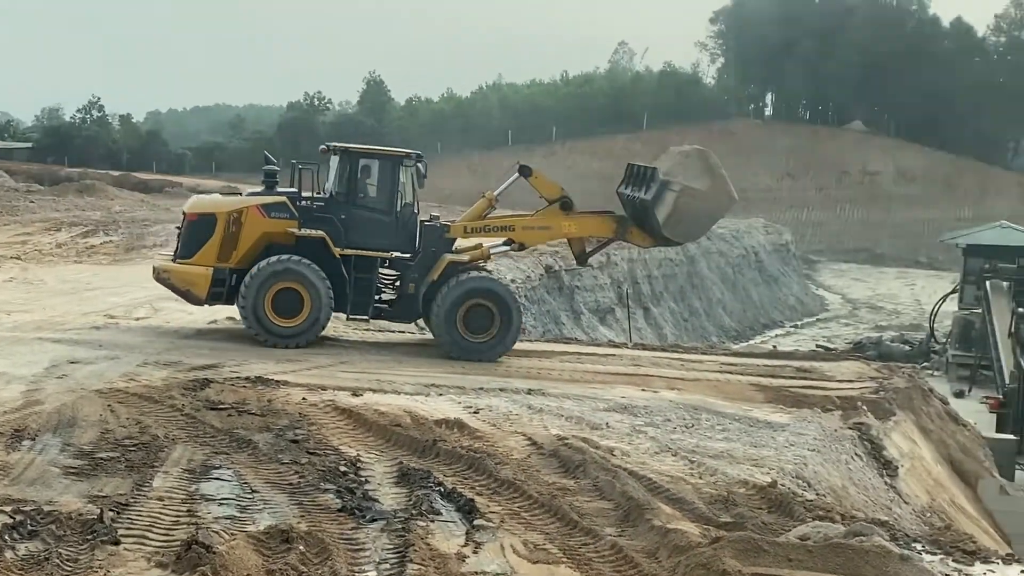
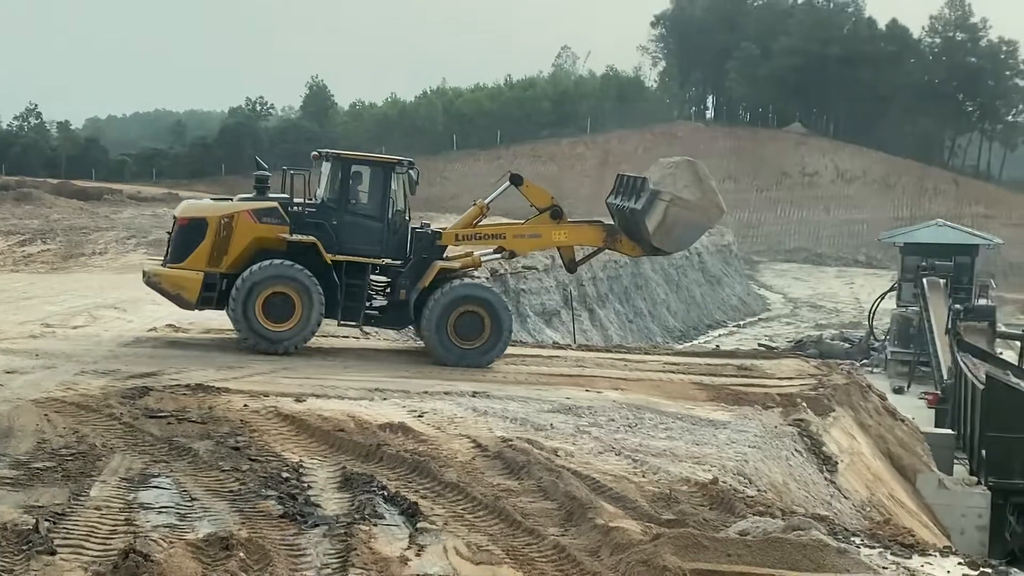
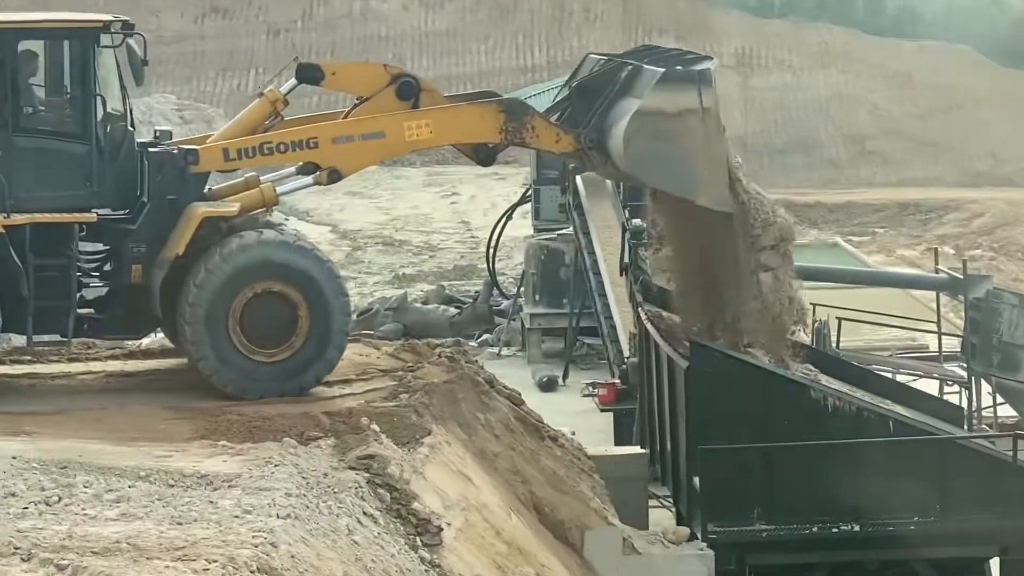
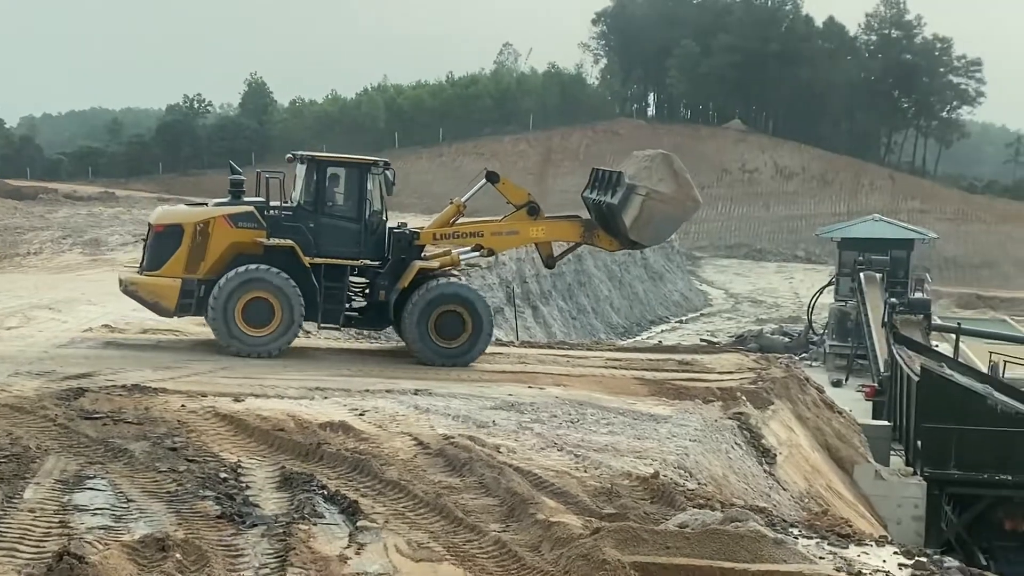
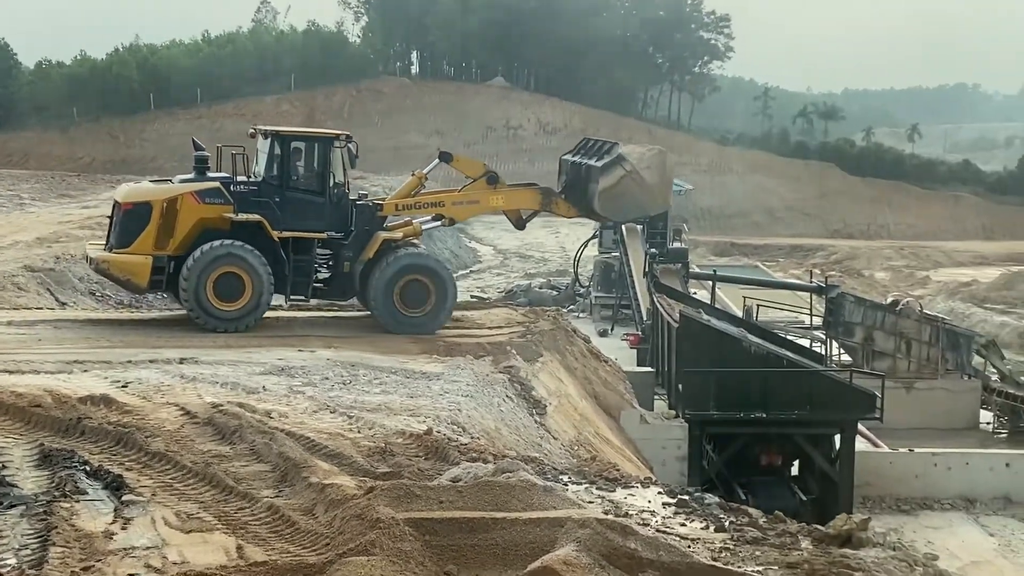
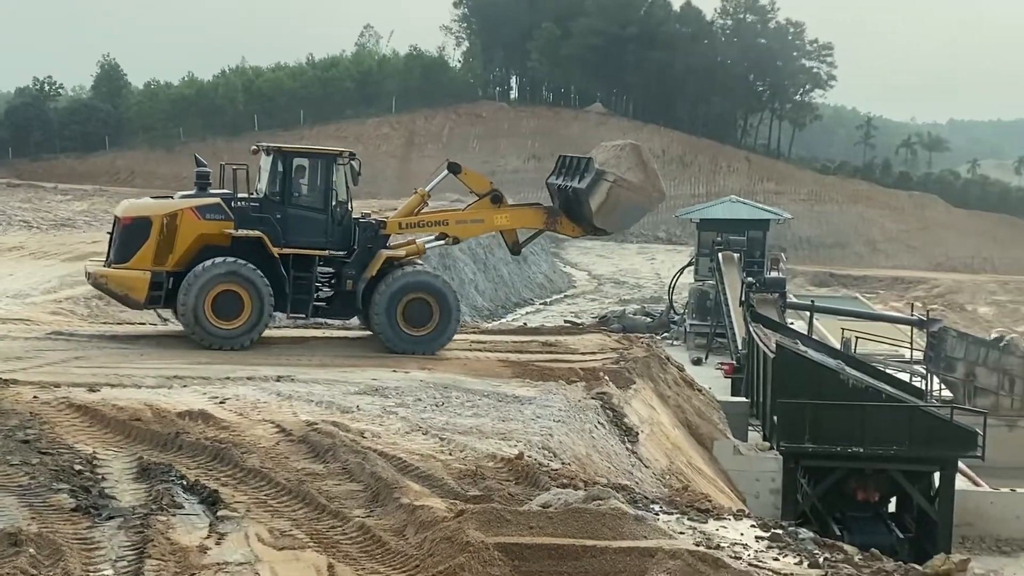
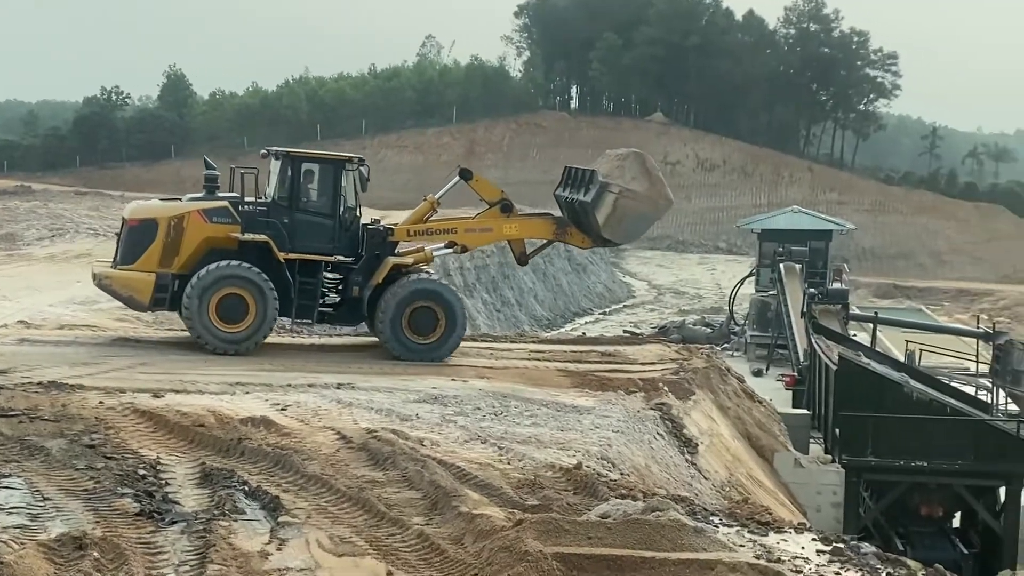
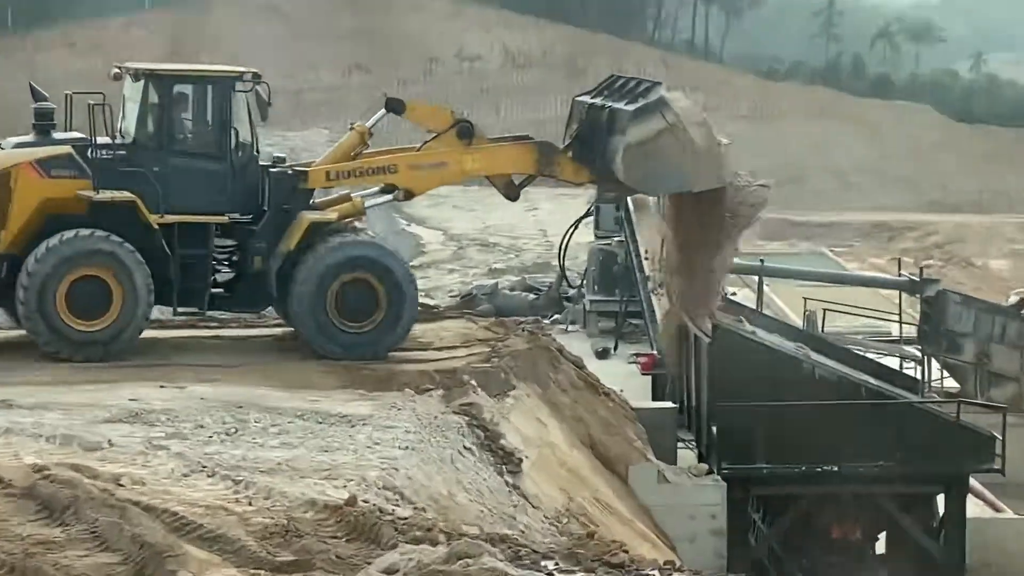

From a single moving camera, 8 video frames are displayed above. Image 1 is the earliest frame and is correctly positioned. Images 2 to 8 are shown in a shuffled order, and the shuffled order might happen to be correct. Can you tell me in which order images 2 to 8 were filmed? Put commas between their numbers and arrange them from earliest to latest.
2, 4, 7, 6, 5, 8, 3
